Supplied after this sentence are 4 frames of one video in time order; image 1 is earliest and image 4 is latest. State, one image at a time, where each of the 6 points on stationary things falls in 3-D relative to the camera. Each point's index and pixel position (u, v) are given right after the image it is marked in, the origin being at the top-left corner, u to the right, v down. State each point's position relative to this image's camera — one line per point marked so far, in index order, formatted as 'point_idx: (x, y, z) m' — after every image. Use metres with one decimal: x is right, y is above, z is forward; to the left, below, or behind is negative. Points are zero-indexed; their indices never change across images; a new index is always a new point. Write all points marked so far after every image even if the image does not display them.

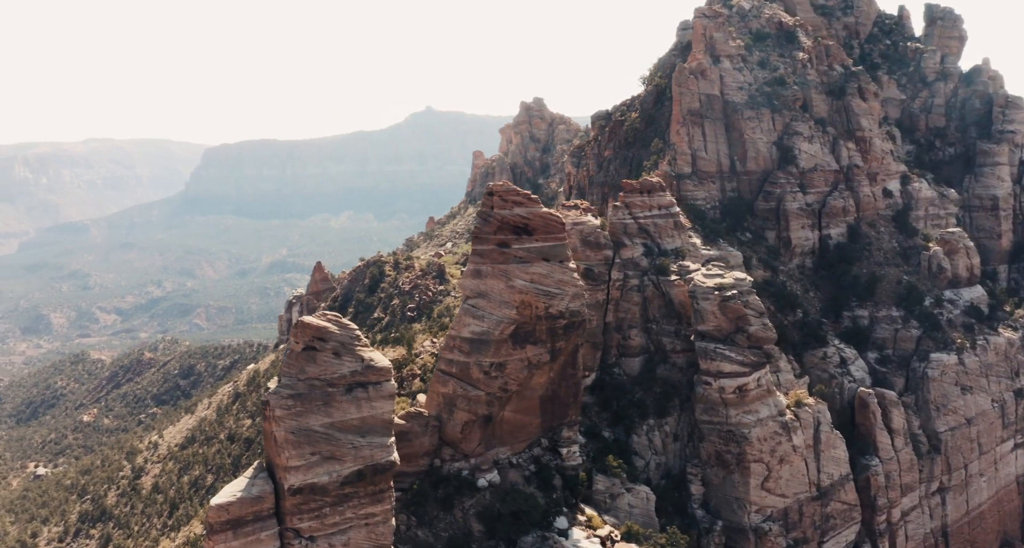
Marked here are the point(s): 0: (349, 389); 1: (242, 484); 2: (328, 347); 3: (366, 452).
0: (-4.0, -2.8, +19.9) m
1: (-6.3, -4.9, +18.9) m
2: (-4.5, -1.8, +19.8) m
3: (-3.6, -4.3, +19.7) m
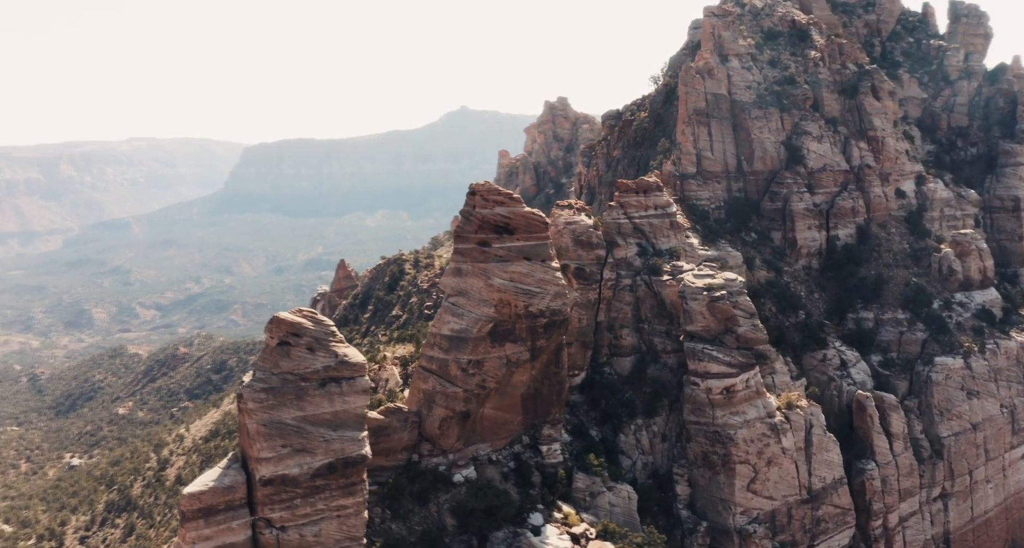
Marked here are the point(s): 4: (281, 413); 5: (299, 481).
0: (-4.7, -2.7, +20.3) m
1: (-7.1, -4.8, +19.5) m
2: (-5.2, -1.7, +20.3) m
3: (-4.3, -4.3, +20.1) m
4: (-5.6, -3.4, +19.7) m
5: (-5.2, -5.0, +19.7) m
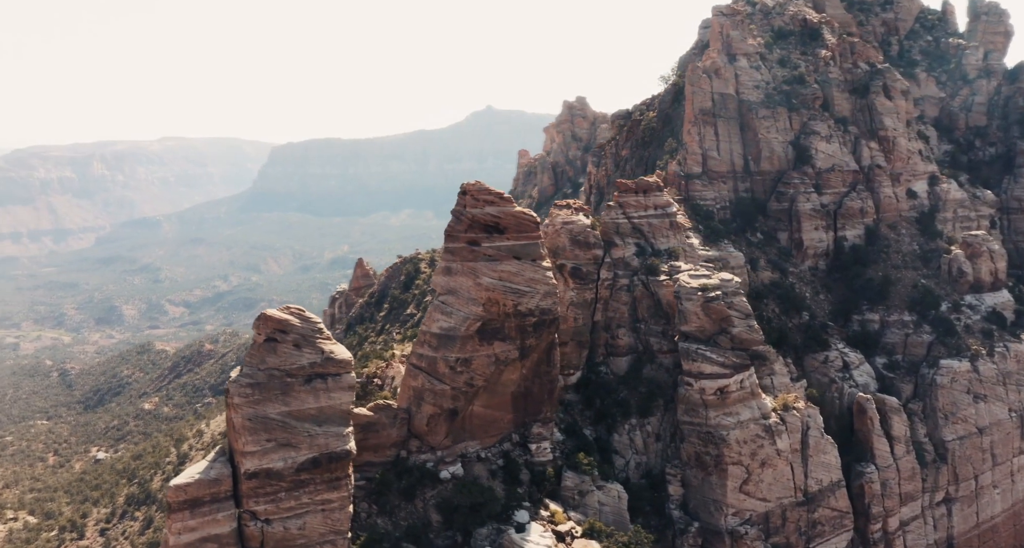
0: (-5.2, -2.7, +20.7) m
1: (-7.6, -4.7, +19.9) m
2: (-5.7, -1.6, +20.7) m
3: (-4.8, -4.2, +20.5) m
4: (-6.1, -3.3, +20.1) m
5: (-5.7, -5.0, +20.1) m
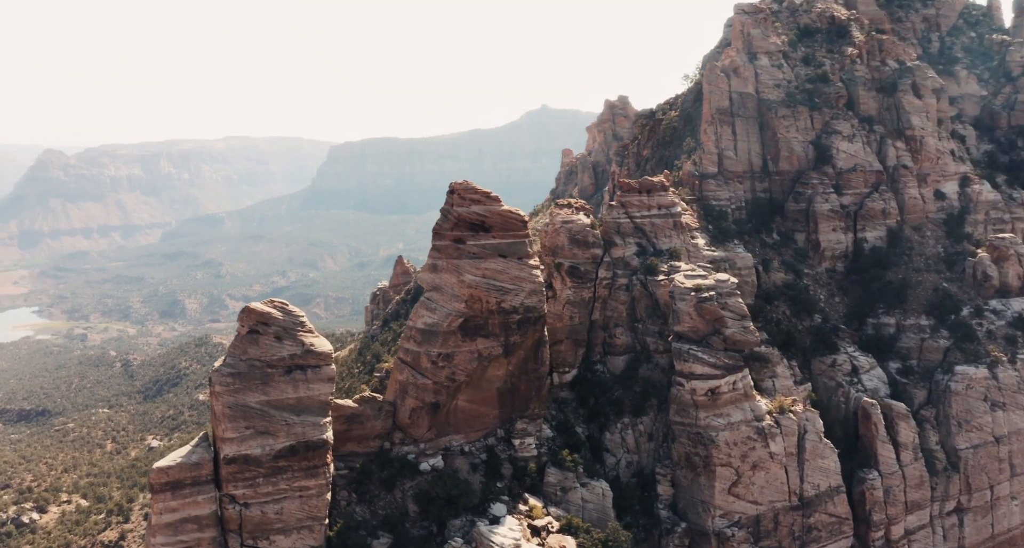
0: (-5.9, -2.6, +21.5) m
1: (-8.4, -4.6, +20.9) m
2: (-6.4, -1.5, +21.5) m
3: (-5.6, -4.1, +21.3) m
4: (-6.9, -3.2, +21.0) m
5: (-6.5, -4.8, +21.0) m
